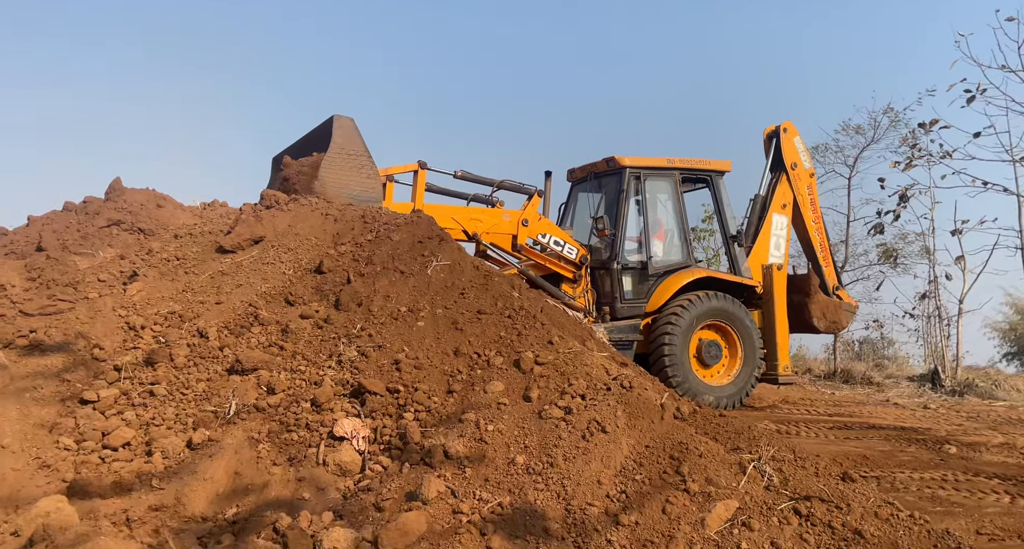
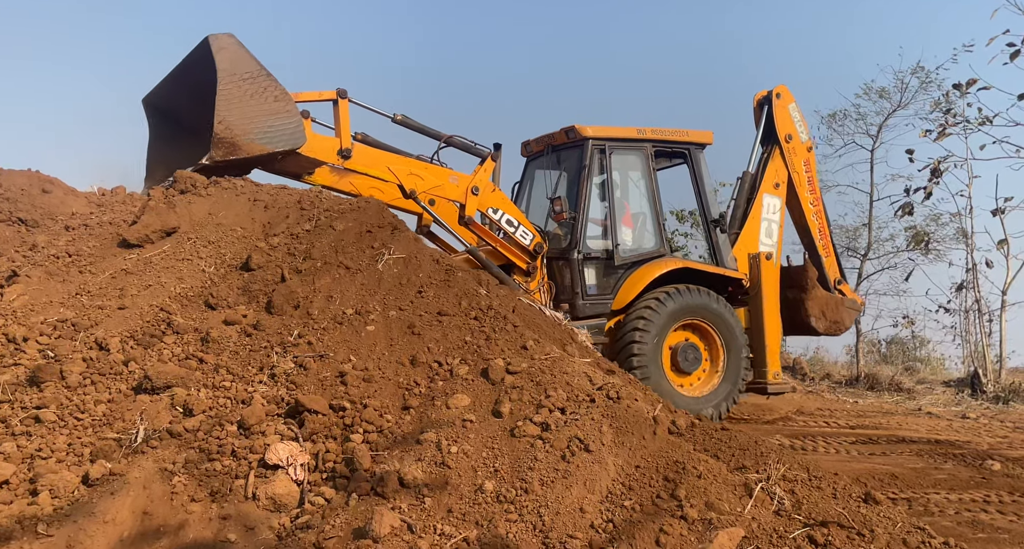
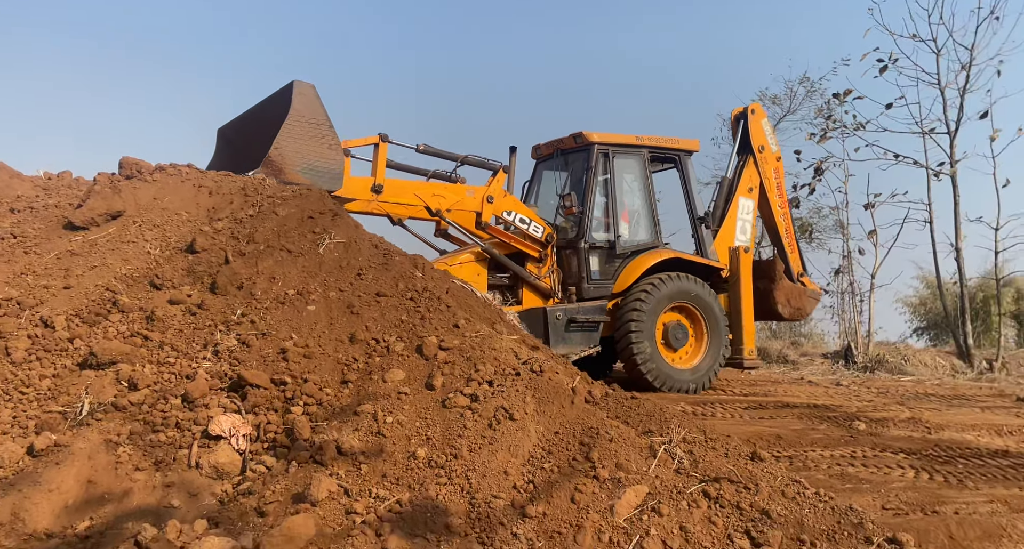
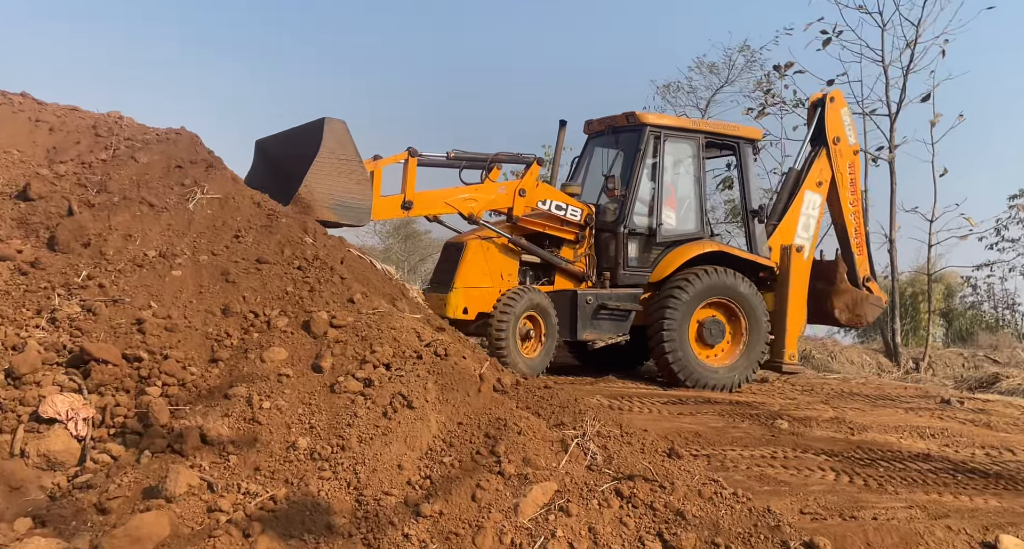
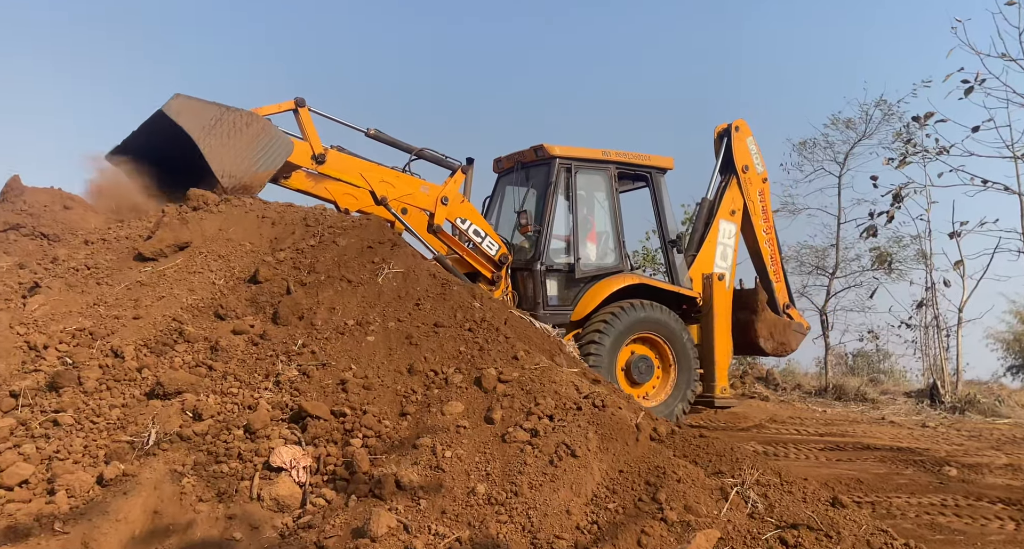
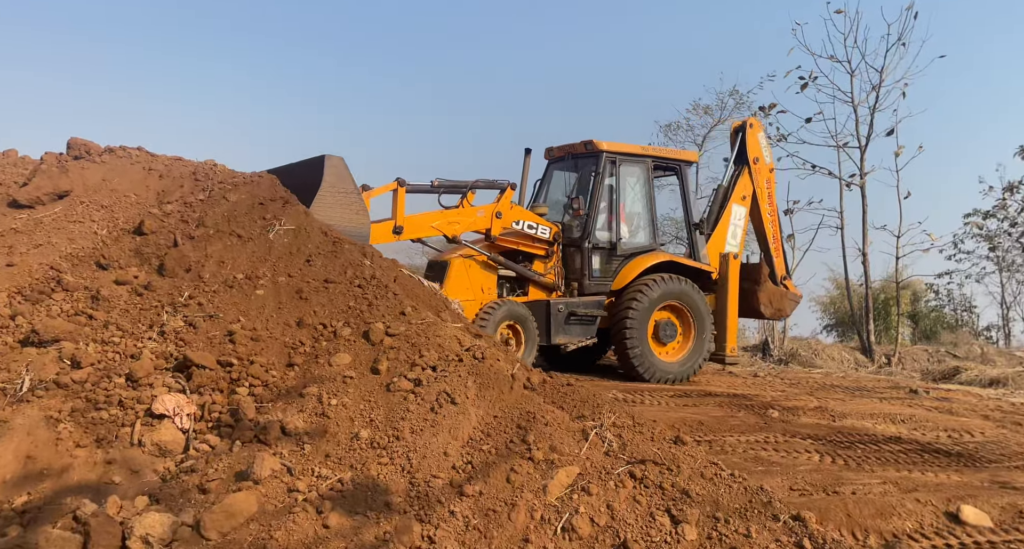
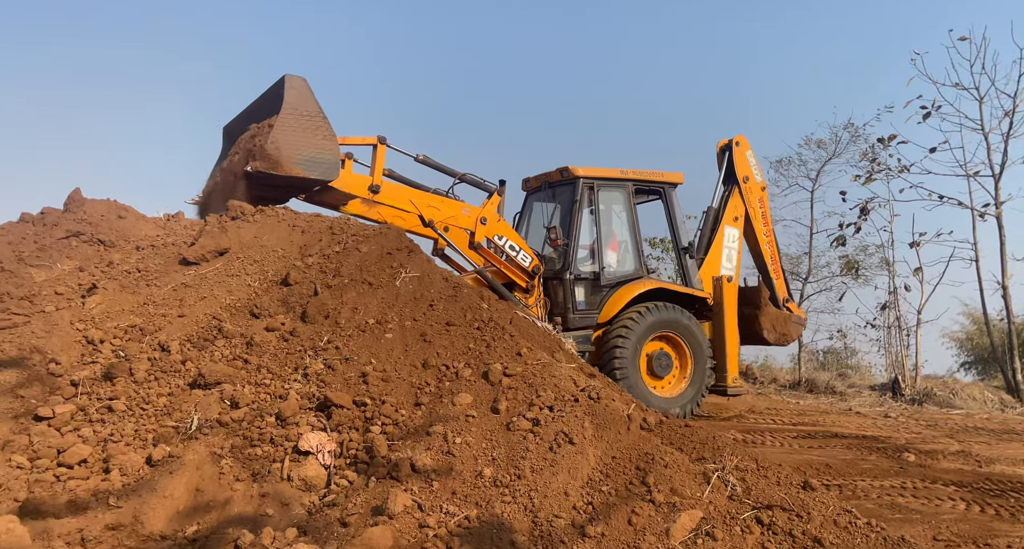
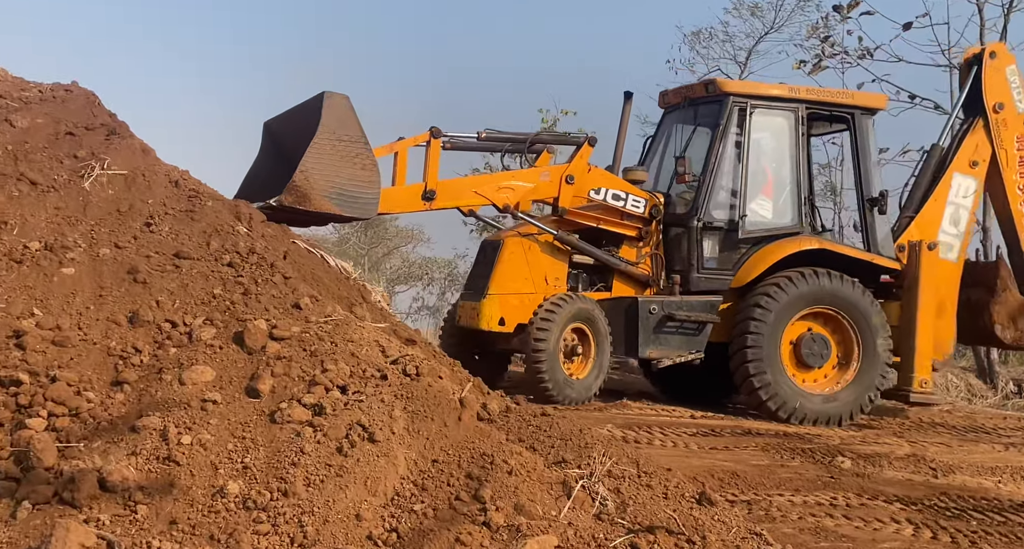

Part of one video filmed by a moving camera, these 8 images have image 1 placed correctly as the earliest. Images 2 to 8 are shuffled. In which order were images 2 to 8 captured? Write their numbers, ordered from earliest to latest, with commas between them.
7, 5, 2, 3, 6, 4, 8
